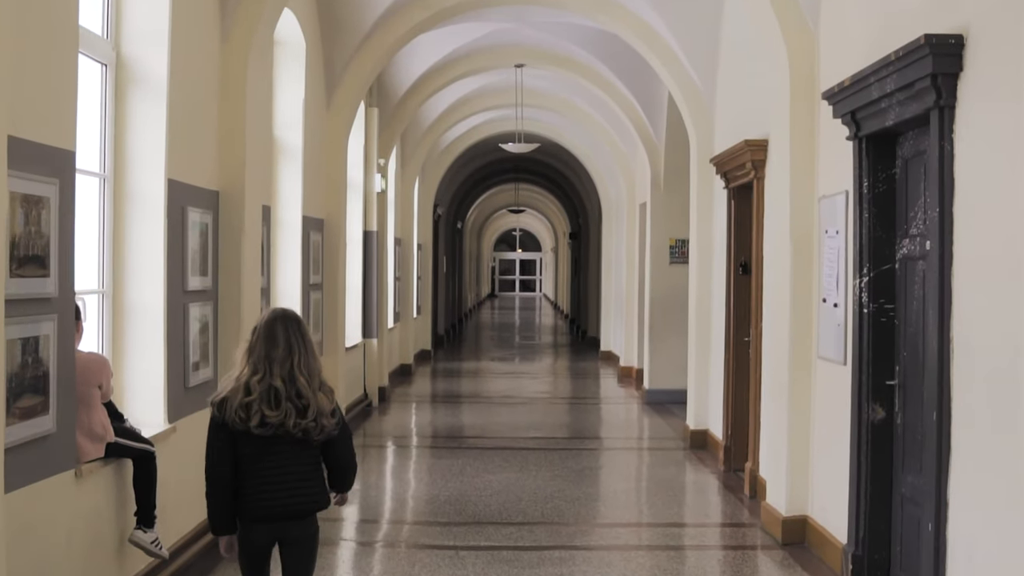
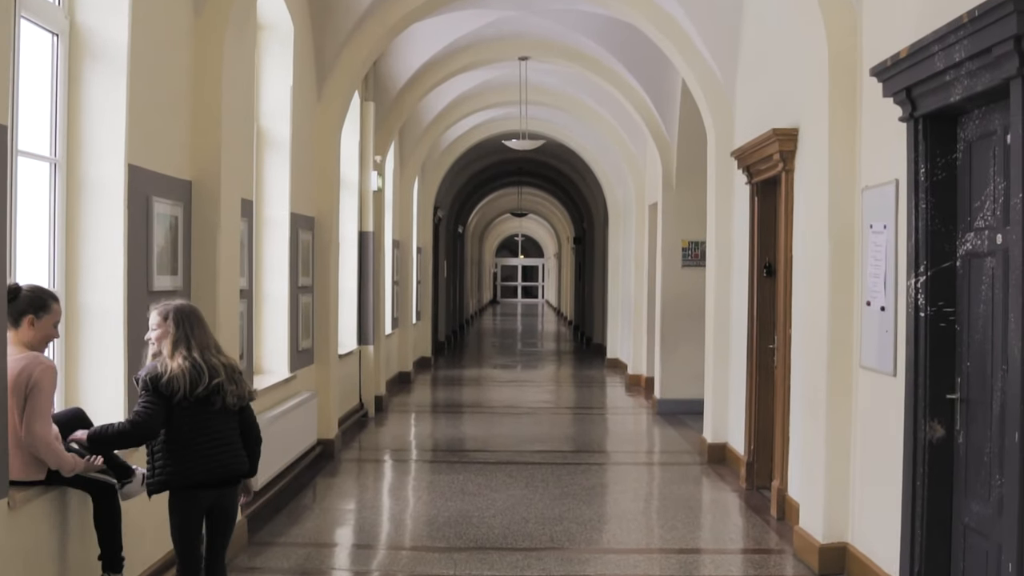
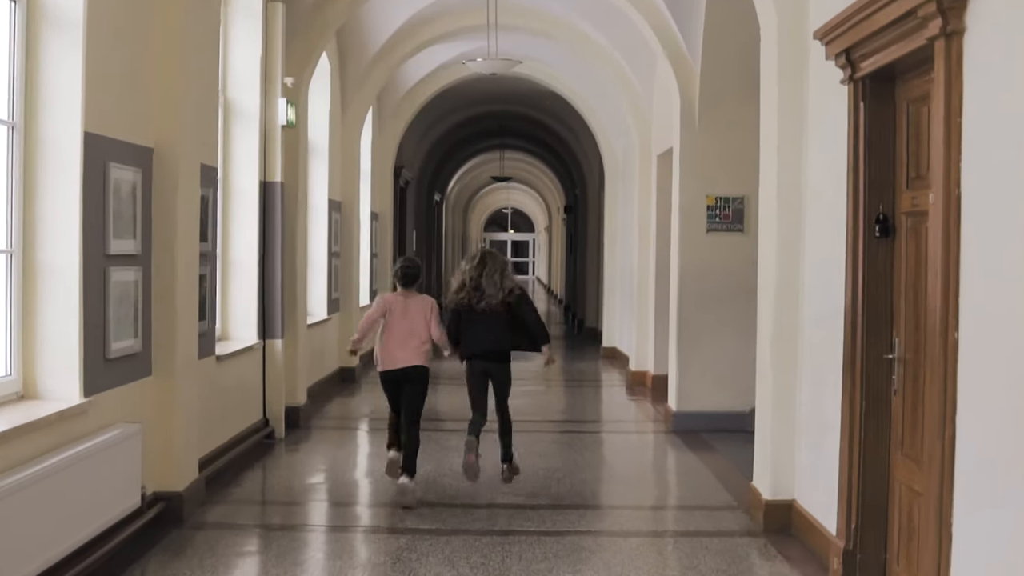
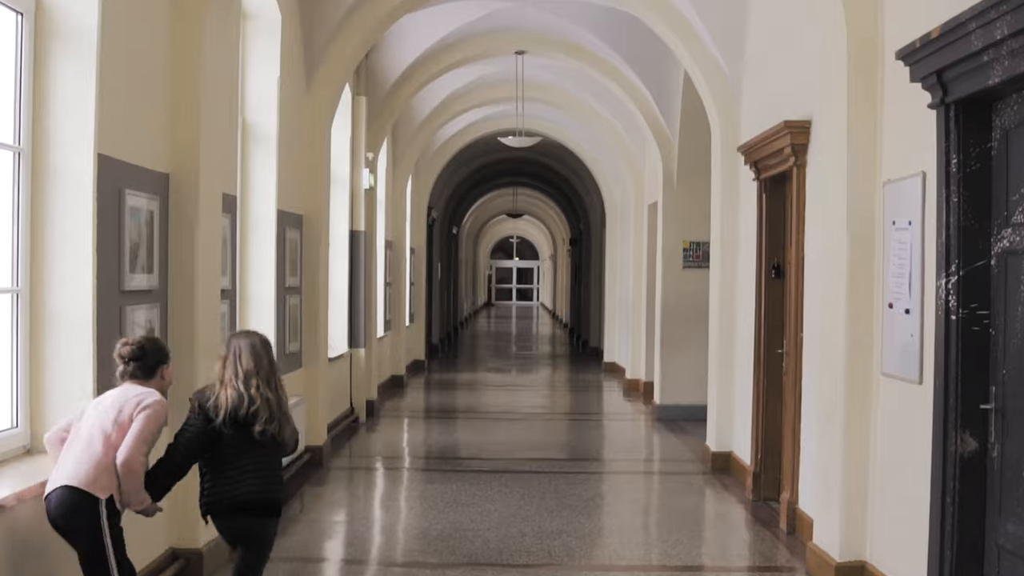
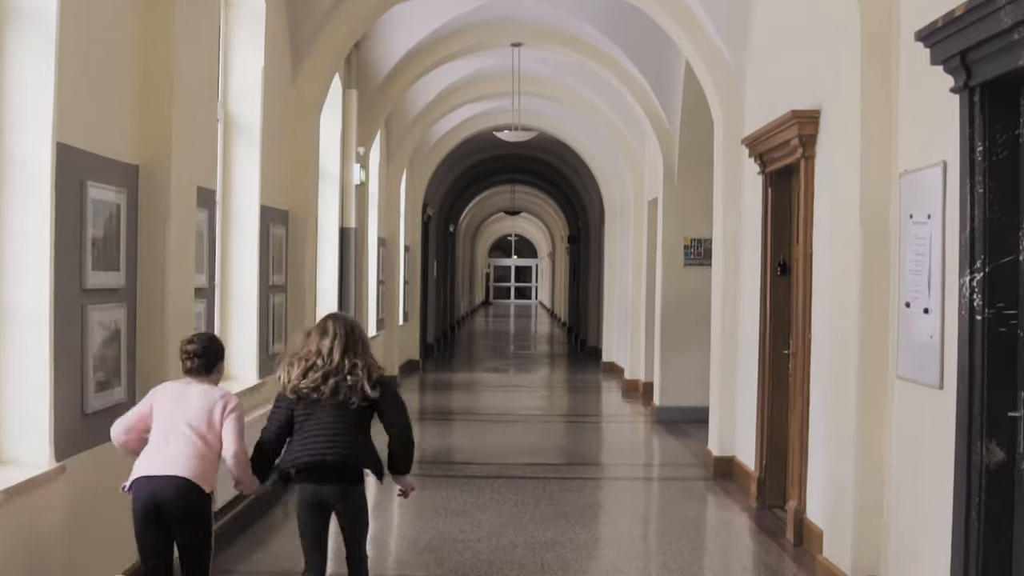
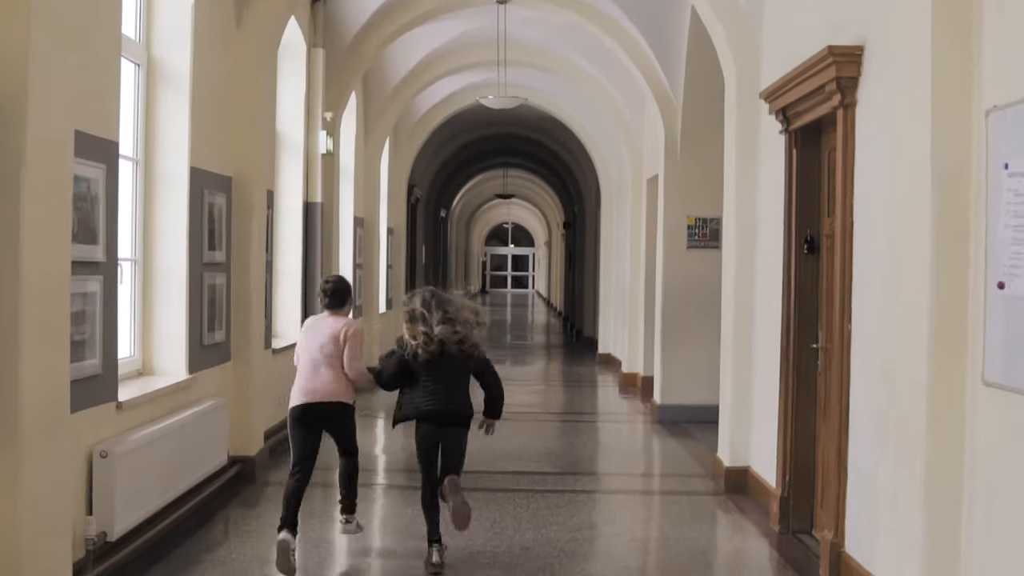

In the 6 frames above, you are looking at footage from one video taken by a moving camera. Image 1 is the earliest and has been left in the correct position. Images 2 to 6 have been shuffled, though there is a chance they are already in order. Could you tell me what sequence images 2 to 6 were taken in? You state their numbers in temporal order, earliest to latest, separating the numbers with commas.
2, 4, 5, 6, 3
